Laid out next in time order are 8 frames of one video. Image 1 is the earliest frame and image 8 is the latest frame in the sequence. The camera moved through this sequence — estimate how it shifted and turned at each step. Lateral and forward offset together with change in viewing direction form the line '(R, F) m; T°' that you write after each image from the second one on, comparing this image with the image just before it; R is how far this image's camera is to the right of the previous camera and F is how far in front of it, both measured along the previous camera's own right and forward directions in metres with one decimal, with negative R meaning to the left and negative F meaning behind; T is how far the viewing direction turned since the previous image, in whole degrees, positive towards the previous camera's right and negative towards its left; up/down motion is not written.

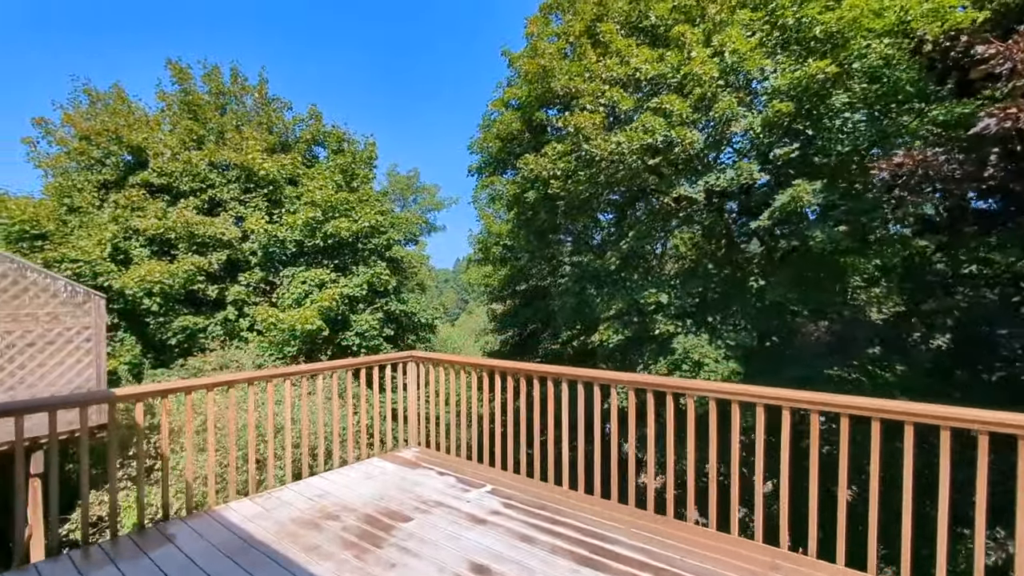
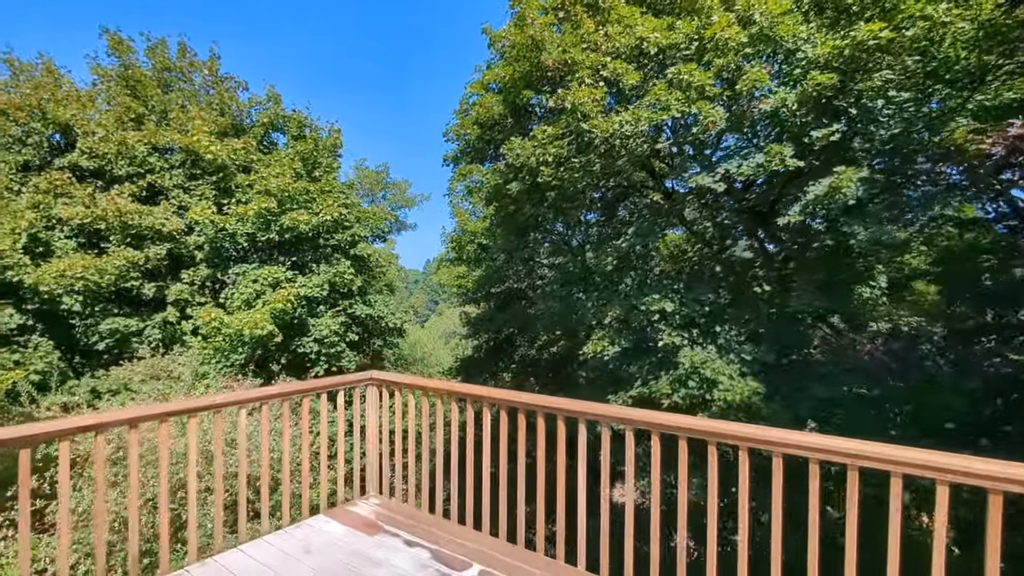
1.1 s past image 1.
(-0.1, +0.9) m; +3°
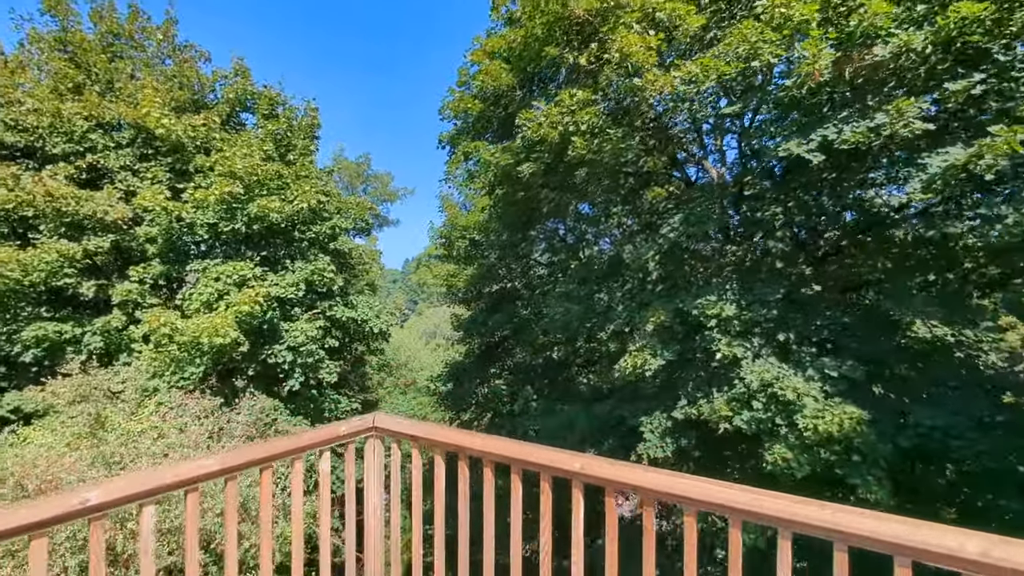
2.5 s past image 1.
(-0.4, +1.1) m; +2°
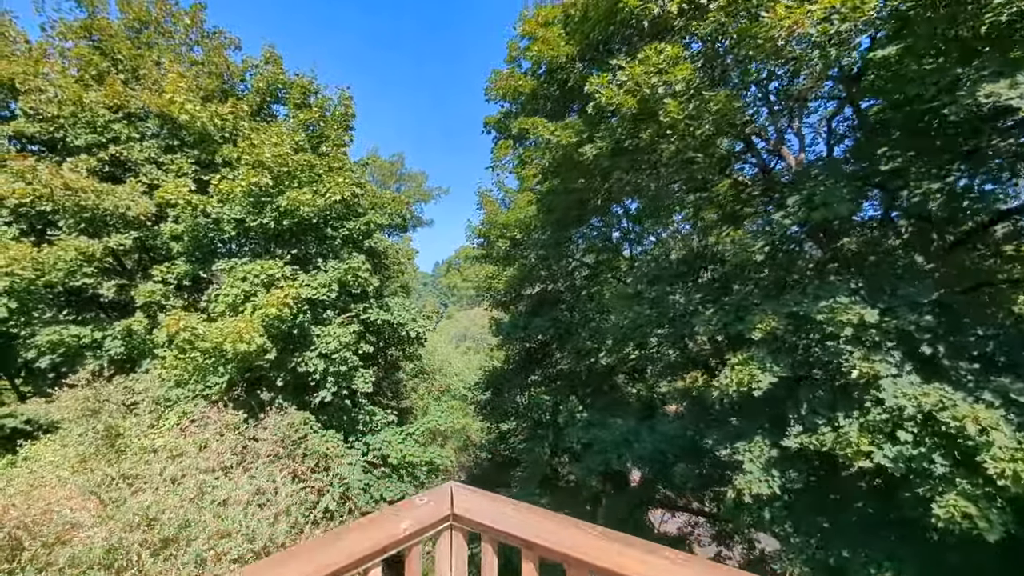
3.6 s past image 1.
(-0.3, +0.8) m; -3°
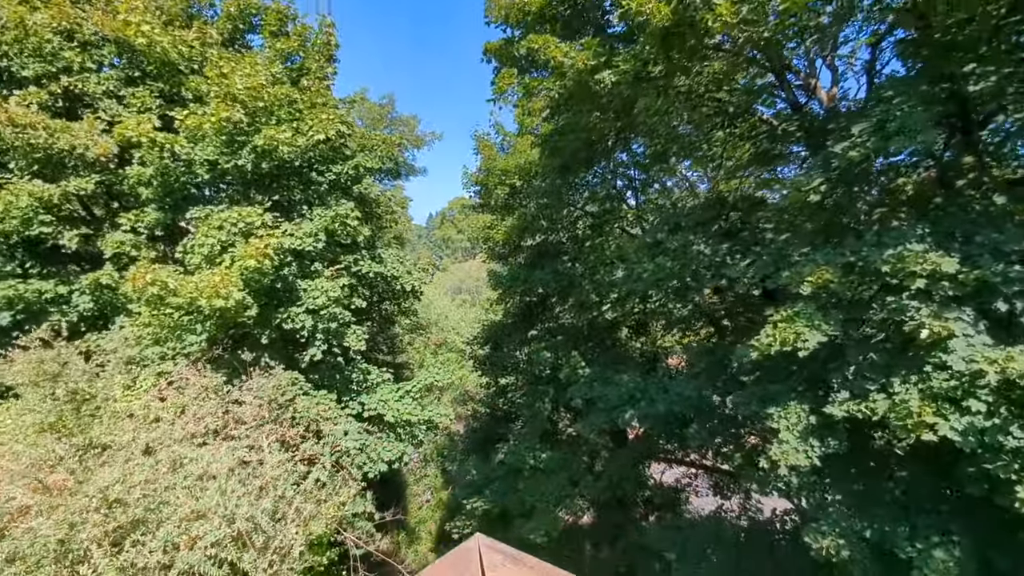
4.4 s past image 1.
(-0.1, +0.5) m; +1°
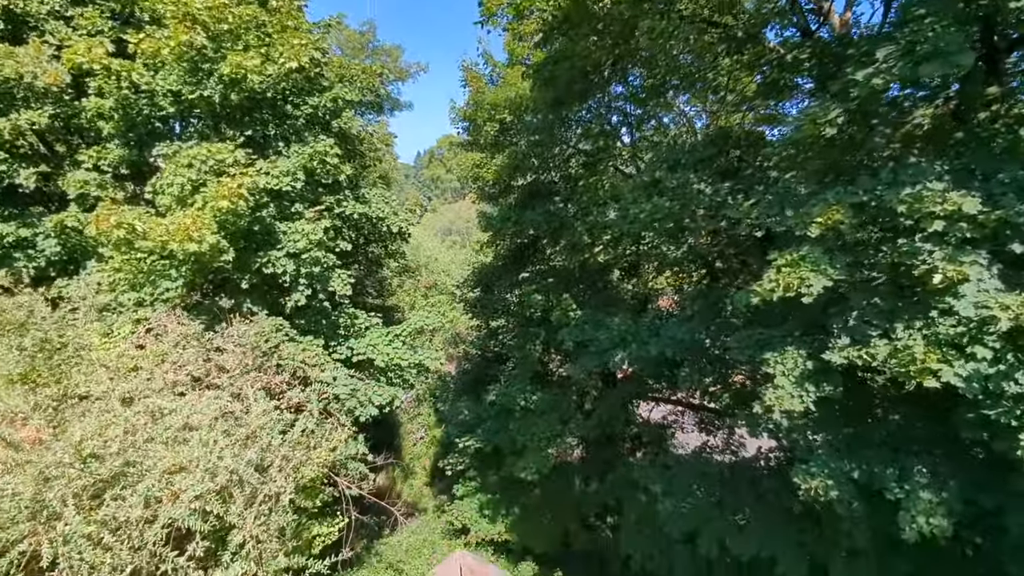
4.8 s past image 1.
(0.0, +0.2) m; +1°
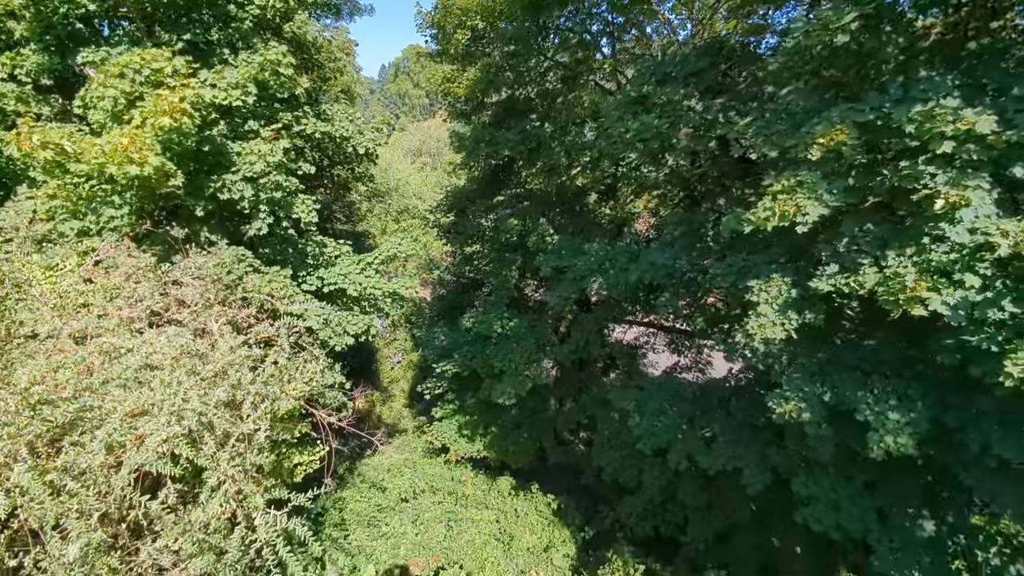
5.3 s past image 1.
(0.0, +0.2) m; +3°
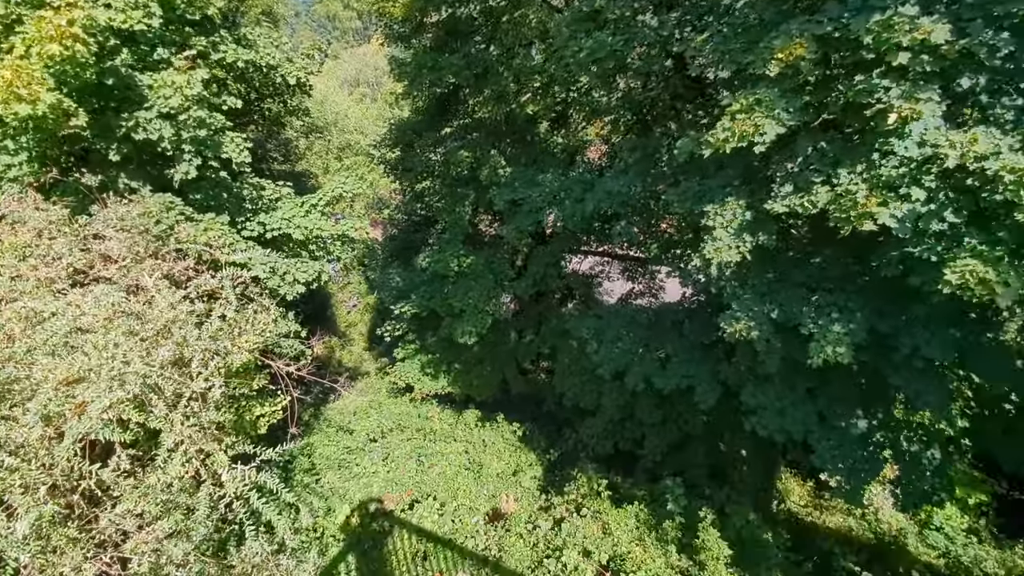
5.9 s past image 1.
(0.0, +0.1) m; +5°
